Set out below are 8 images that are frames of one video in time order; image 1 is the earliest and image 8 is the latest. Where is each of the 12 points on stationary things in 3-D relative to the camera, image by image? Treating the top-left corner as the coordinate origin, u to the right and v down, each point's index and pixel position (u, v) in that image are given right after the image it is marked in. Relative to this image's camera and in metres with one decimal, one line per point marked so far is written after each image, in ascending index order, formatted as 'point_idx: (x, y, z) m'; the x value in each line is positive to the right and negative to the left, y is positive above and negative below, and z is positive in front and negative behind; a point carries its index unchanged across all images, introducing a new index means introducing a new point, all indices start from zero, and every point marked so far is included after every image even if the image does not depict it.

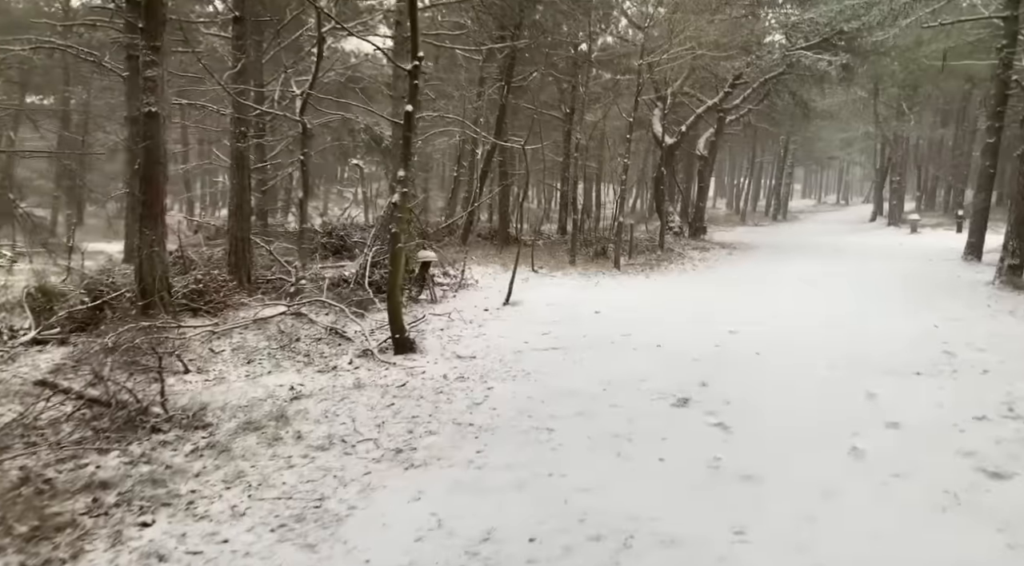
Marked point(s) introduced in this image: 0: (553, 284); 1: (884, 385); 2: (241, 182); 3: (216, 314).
0: (+1.0, 0.0, +19.1) m
1: (+3.9, -1.1, +8.5) m
2: (-5.3, +2.0, +15.9) m
3: (-4.8, -0.5, +13.2) m
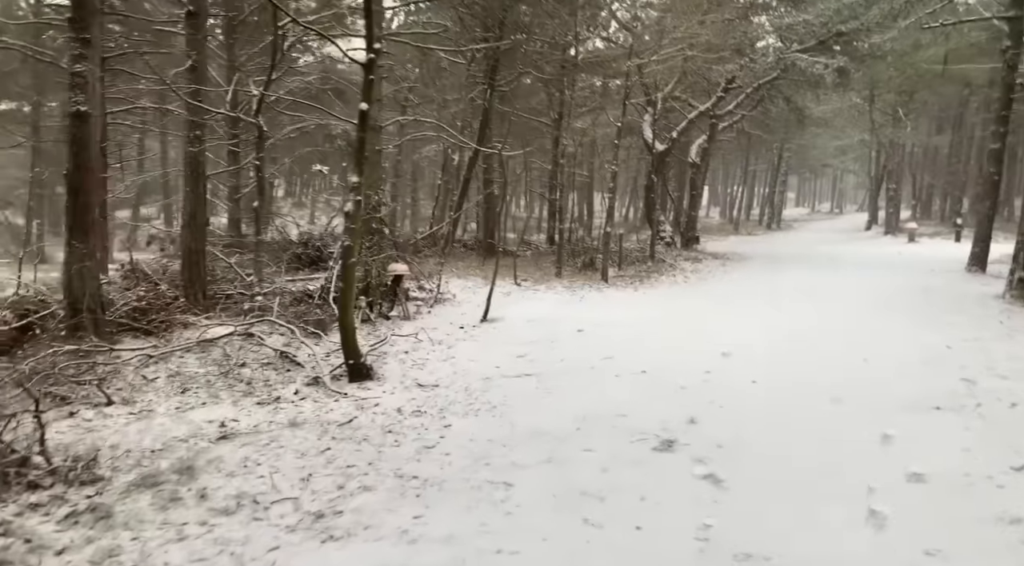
0: (+0.5, -0.3, +17.9) m
1: (+3.5, -1.3, +7.3) m
2: (-5.7, +1.7, +14.8) m
3: (-5.2, -0.8, +12.0) m
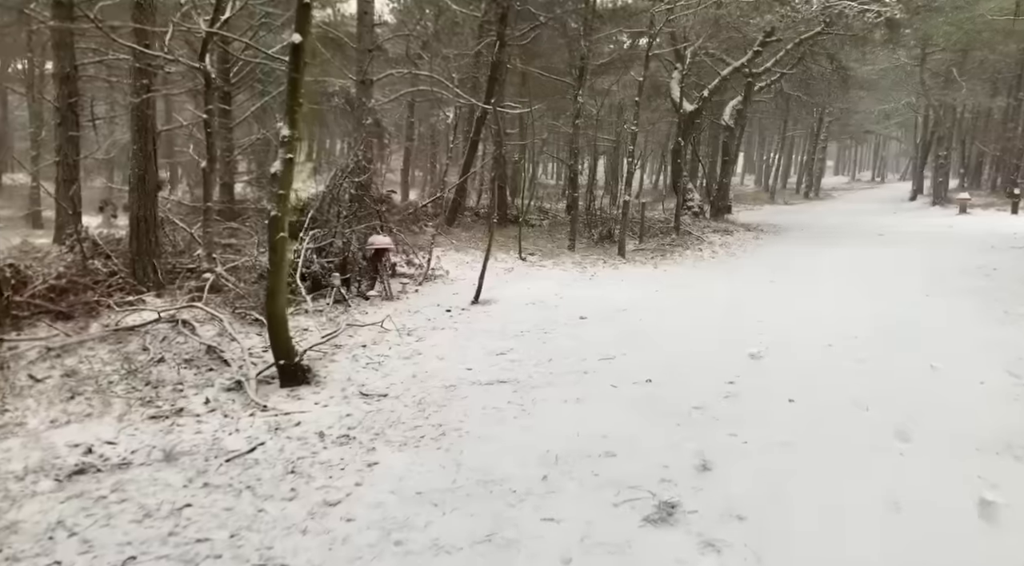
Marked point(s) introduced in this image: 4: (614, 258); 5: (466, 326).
0: (+0.5, +0.2, +15.9) m
1: (+3.1, -1.2, +5.2) m
2: (-5.8, +2.1, +12.8) m
3: (-5.4, -0.4, +10.2) m
4: (+2.4, +0.6, +19.2) m
5: (-0.7, -0.6, +11.3) m
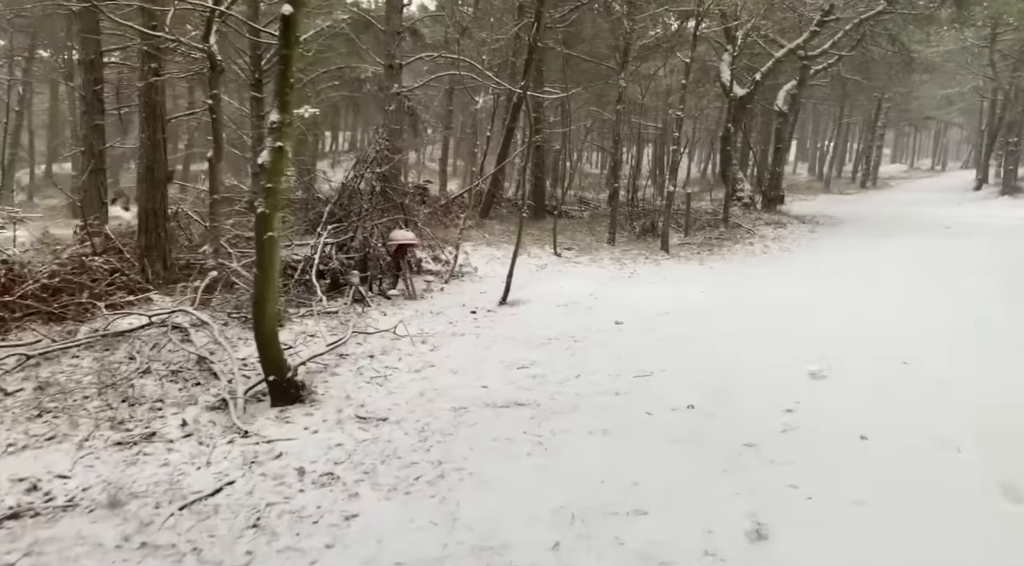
0: (+1.2, +0.2, +14.8) m
1: (+3.1, -1.4, +4.0) m
2: (-5.3, +2.2, +12.1) m
3: (-5.1, -0.4, +9.4) m
4: (+3.2, +0.7, +18.0) m
5: (-0.3, -0.6, +10.3) m
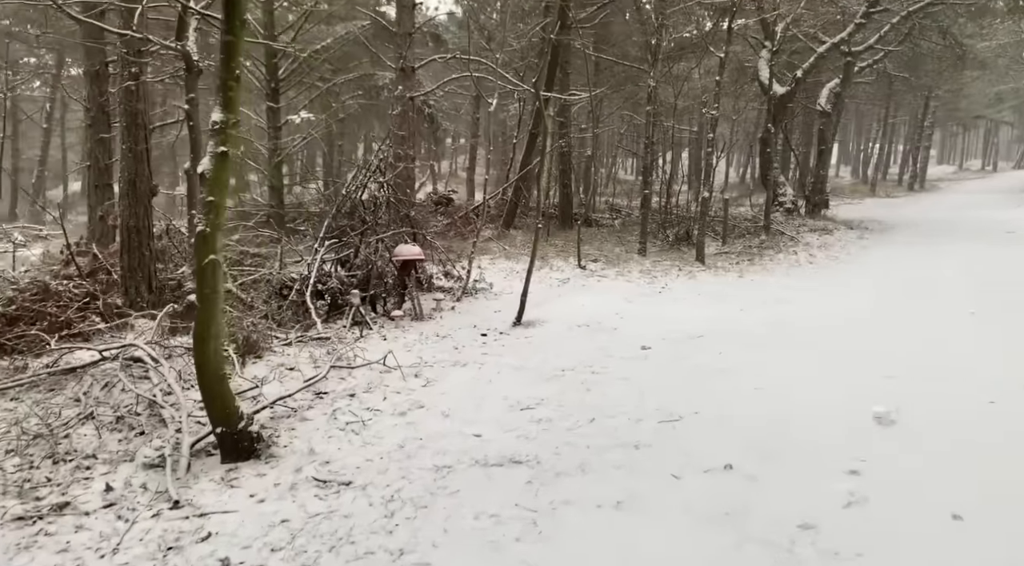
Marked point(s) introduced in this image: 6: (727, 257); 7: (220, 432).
0: (+1.5, -0.1, +13.5) m
1: (+3.0, -1.5, +2.6) m
2: (-5.1, +1.9, +11.1) m
3: (-5.0, -0.7, +8.4) m
4: (+3.6, +0.4, +16.6) m
5: (-0.2, -0.8, +9.0) m
6: (+4.7, +0.6, +17.8) m
7: (-2.1, -1.1, +5.8) m
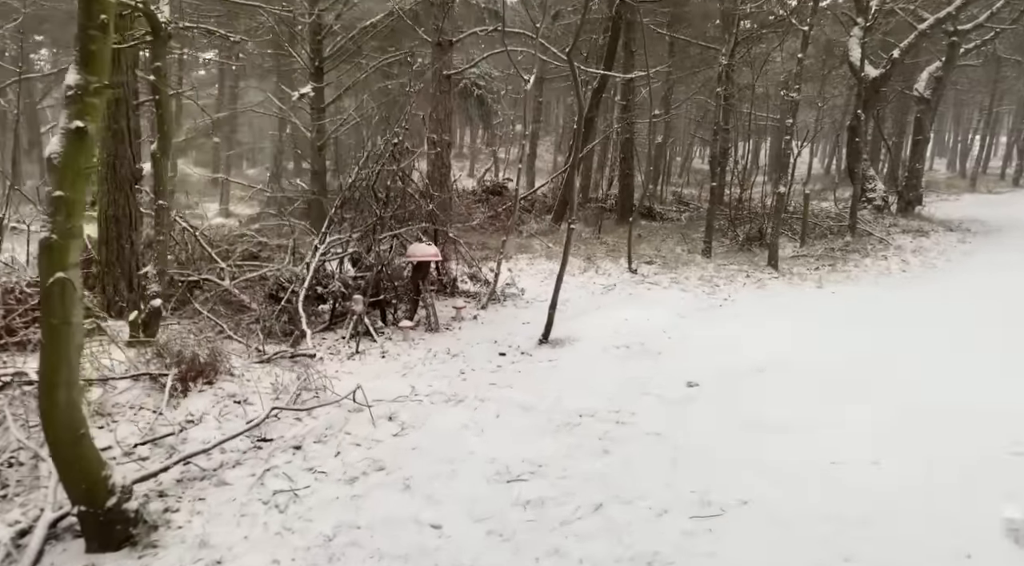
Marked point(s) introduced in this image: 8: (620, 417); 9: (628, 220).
0: (+2.0, -0.2, +11.6) m
1: (+2.5, -1.8, +0.6) m
2: (-4.7, +1.9, +9.8) m
3: (-4.9, -0.7, +7.1) m
4: (+4.4, +0.2, +14.4) m
5: (-0.1, -1.0, +7.3) m
6: (+5.6, +0.4, +15.6) m
7: (-2.3, -1.2, +4.3) m
8: (+0.8, -1.1, +6.3) m
9: (+2.8, +1.5, +19.6) m
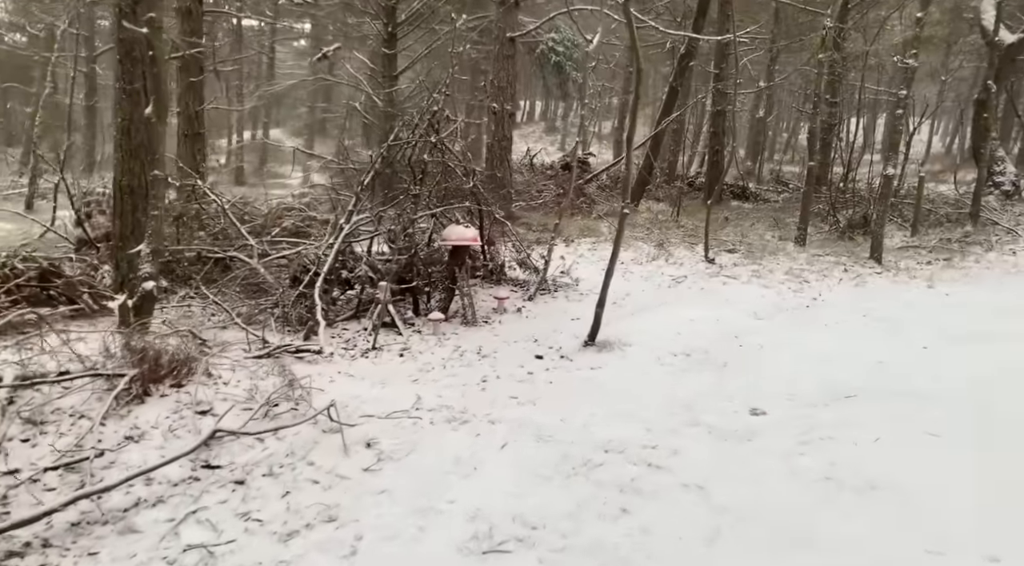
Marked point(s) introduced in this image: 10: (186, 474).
0: (+2.7, -0.1, +10.0) m
1: (+1.8, -2.1, -0.8) m
2: (-4.2, +2.1, +9.0) m
3: (-4.7, -0.5, +6.4) m
4: (+5.4, +0.3, +12.6) m
5: (+0.1, -1.0, +6.1) m
6: (+6.7, +0.5, +13.6) m
7: (-2.5, -1.2, +3.3) m
8: (+0.8, -1.1, +5.0) m
9: (+4.5, +1.8, +17.9) m
10: (-1.8, -1.1, +4.5) m
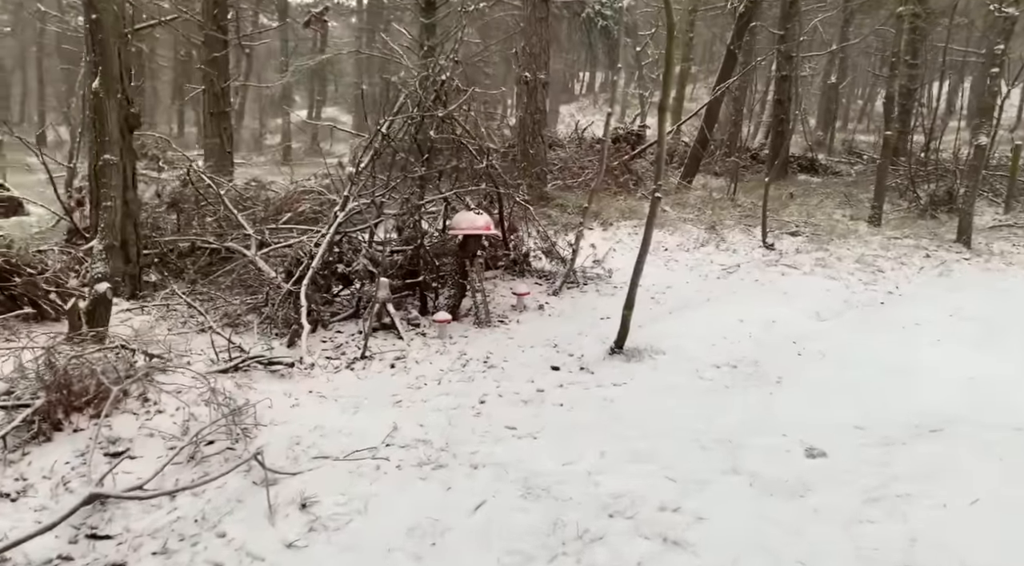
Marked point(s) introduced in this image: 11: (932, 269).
0: (+2.9, 0.0, +8.6) m
1: (+1.2, -2.4, -2.1) m
2: (-4.0, +2.2, +8.0) m
3: (-4.8, -0.6, +5.6) m
4: (+5.9, +0.5, +10.9) m
5: (0.0, -1.0, +4.9) m
6: (+7.3, +0.7, +11.8) m
7: (-2.7, -1.3, +2.4) m
8: (+0.7, -1.2, +3.8) m
9: (+5.3, +2.2, +16.2) m
10: (-2.0, -1.2, +3.5) m
11: (+4.9, +0.2, +9.5) m
